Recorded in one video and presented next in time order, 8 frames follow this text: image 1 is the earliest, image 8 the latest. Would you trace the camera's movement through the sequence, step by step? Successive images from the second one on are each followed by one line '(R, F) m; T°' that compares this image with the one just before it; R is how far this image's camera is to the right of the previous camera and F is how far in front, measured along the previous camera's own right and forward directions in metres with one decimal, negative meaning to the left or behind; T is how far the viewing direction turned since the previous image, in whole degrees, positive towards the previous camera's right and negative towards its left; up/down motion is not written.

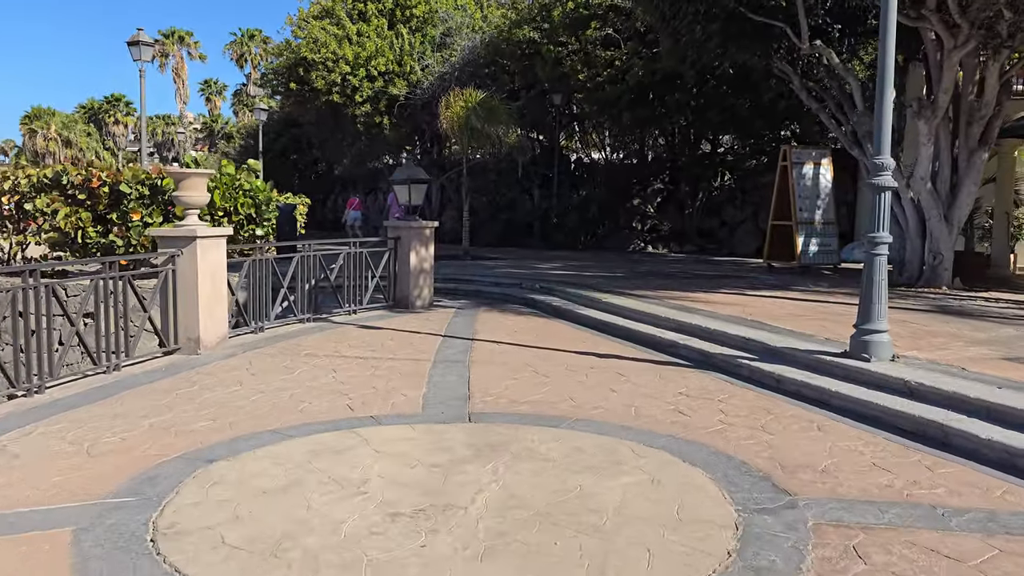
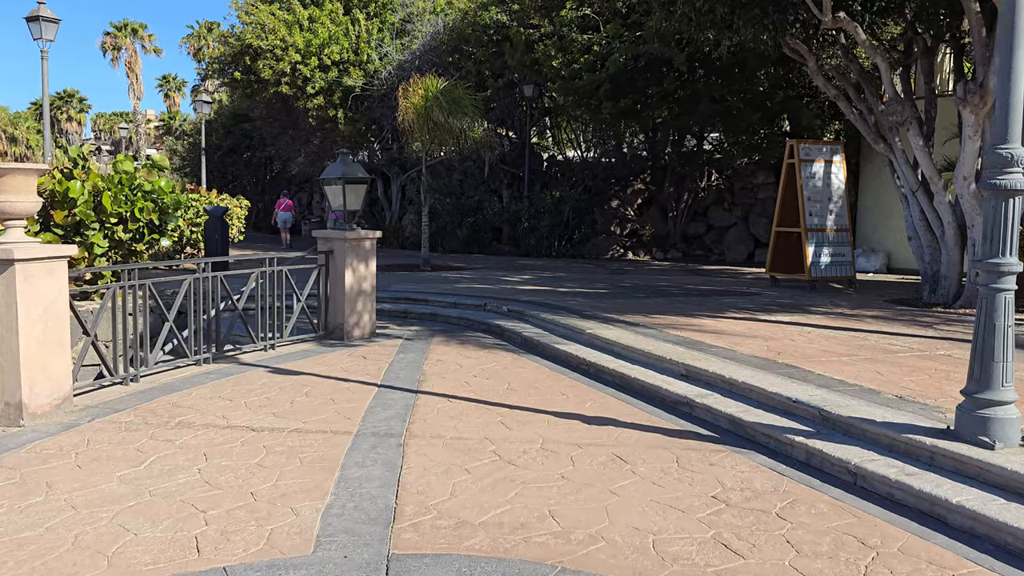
(+0.1, +2.1) m; +2°
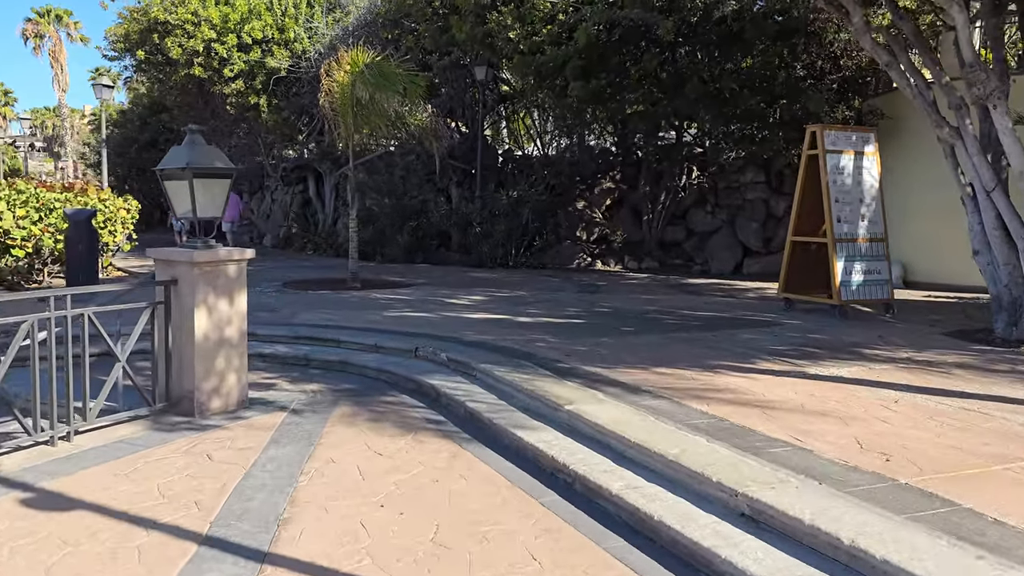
(+0.1, +2.9) m; +3°
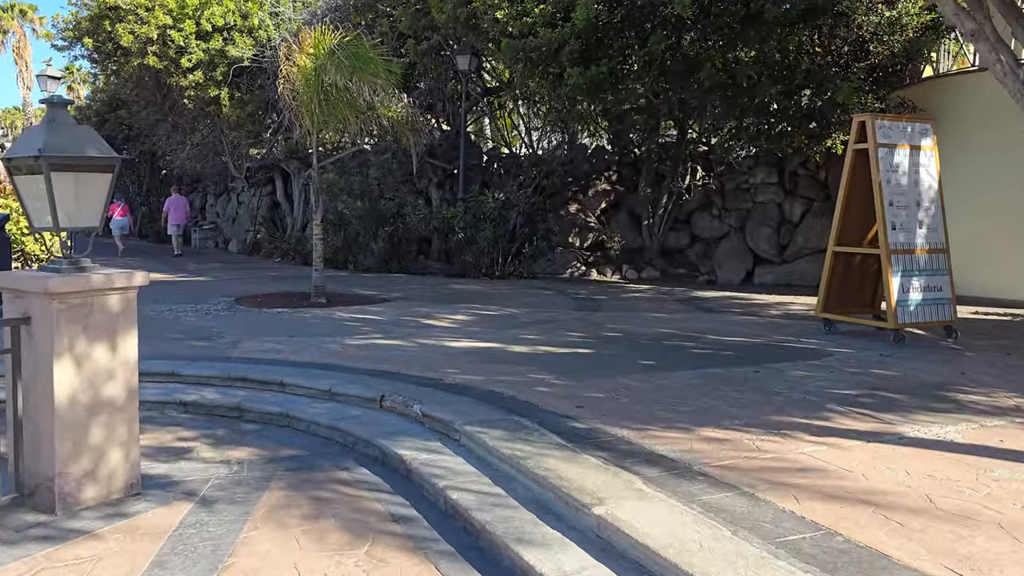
(-0.1, +1.7) m; +1°
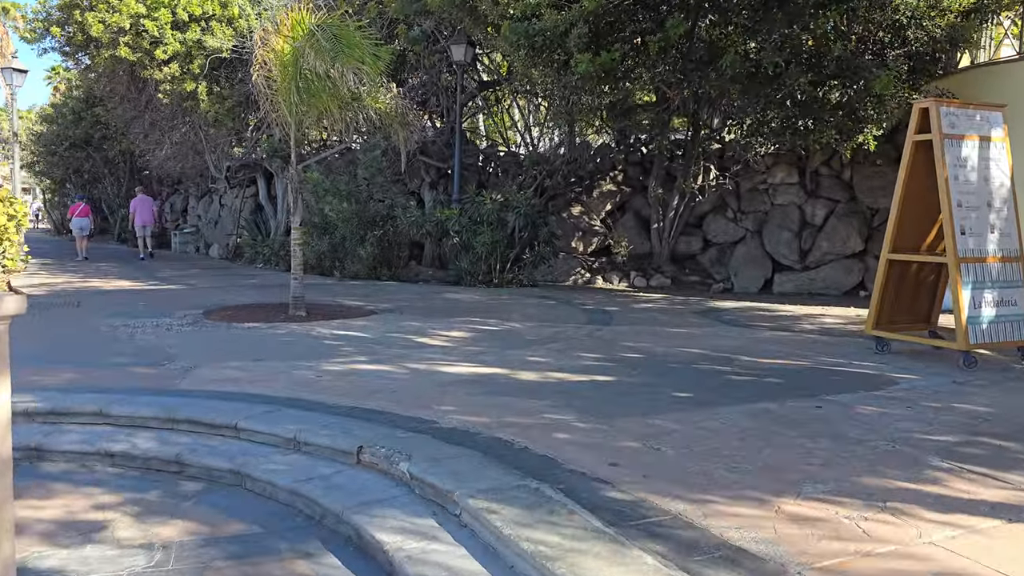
(-0.1, +1.2) m; 0°
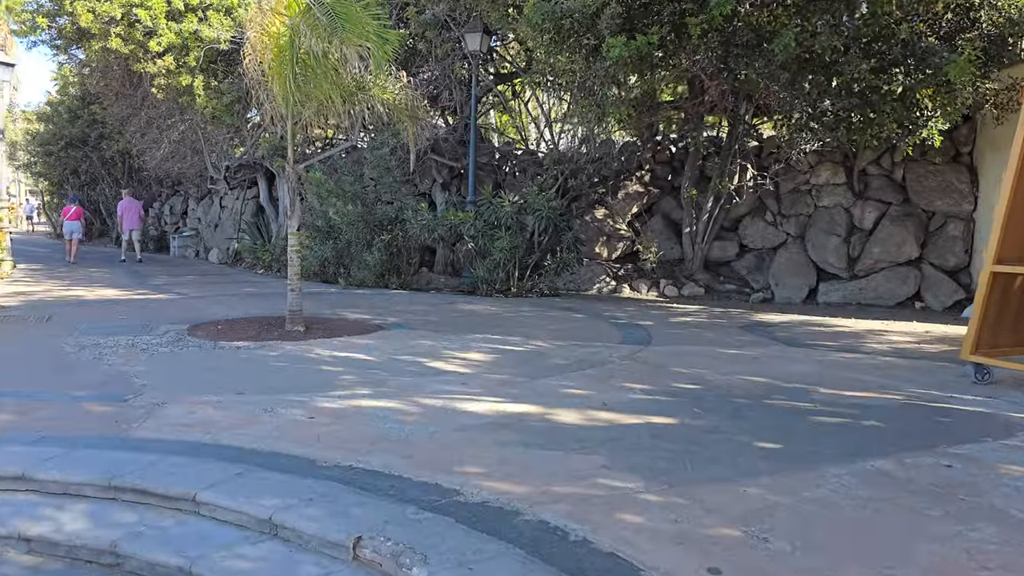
(-0.2, +1.2) m; -1°
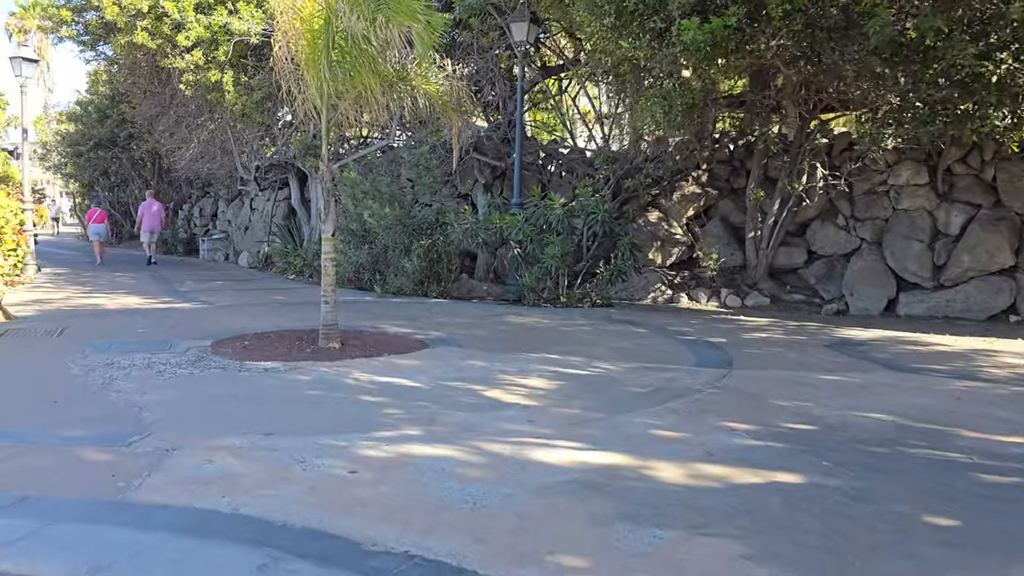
(-0.3, +1.0) m; -2°
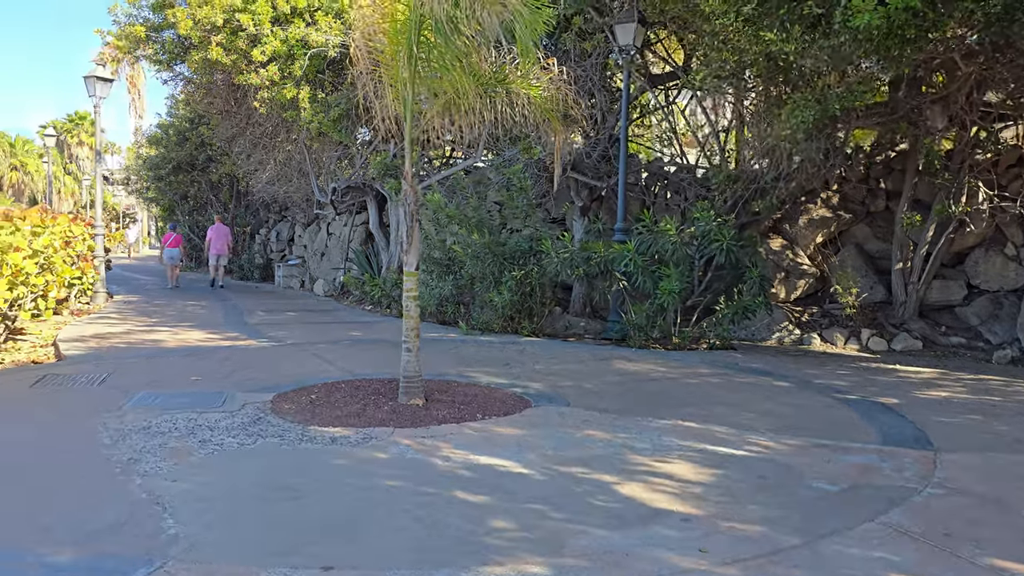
(-0.4, +1.5) m; -5°
